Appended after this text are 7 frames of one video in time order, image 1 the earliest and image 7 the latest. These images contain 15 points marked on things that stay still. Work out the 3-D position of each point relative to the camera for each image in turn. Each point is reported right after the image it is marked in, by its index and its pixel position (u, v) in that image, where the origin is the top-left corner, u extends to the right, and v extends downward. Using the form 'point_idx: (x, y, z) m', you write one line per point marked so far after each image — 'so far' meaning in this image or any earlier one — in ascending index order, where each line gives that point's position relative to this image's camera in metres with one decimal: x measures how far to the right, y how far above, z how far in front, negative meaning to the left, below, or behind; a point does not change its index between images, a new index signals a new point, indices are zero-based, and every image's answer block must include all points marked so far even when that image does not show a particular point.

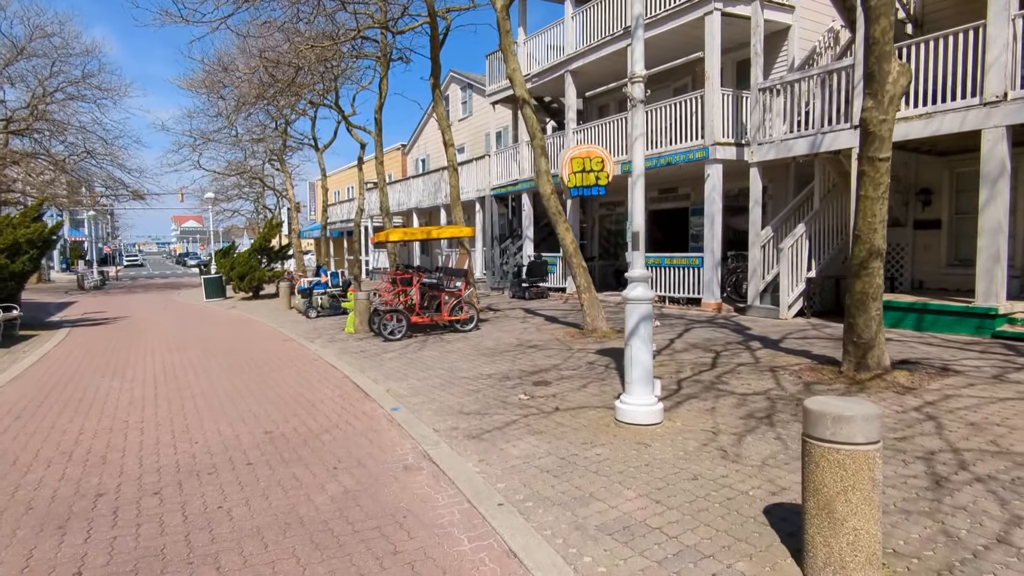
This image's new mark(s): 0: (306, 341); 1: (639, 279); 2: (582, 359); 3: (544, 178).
0: (-4.1, -1.1, +12.6) m
1: (+1.1, +0.1, +5.6) m
2: (+1.0, -1.0, +9.0) m
3: (+0.6, +1.9, +11.1) m
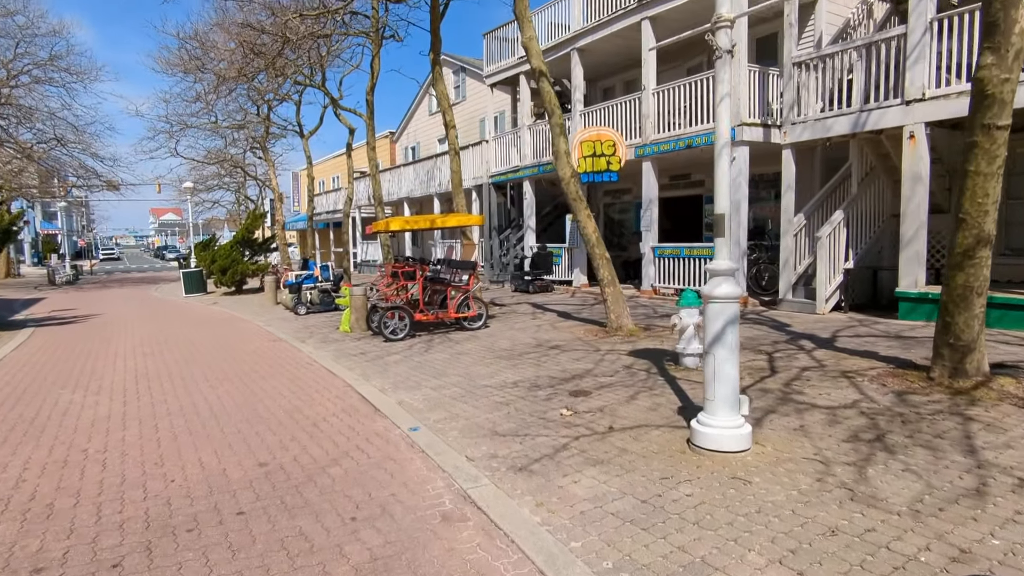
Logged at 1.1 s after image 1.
0: (-3.9, -1.0, +11.4) m
1: (+1.5, +0.1, +4.6) m
2: (+1.3, -1.0, +8.0) m
3: (+0.8, +2.0, +10.0) m
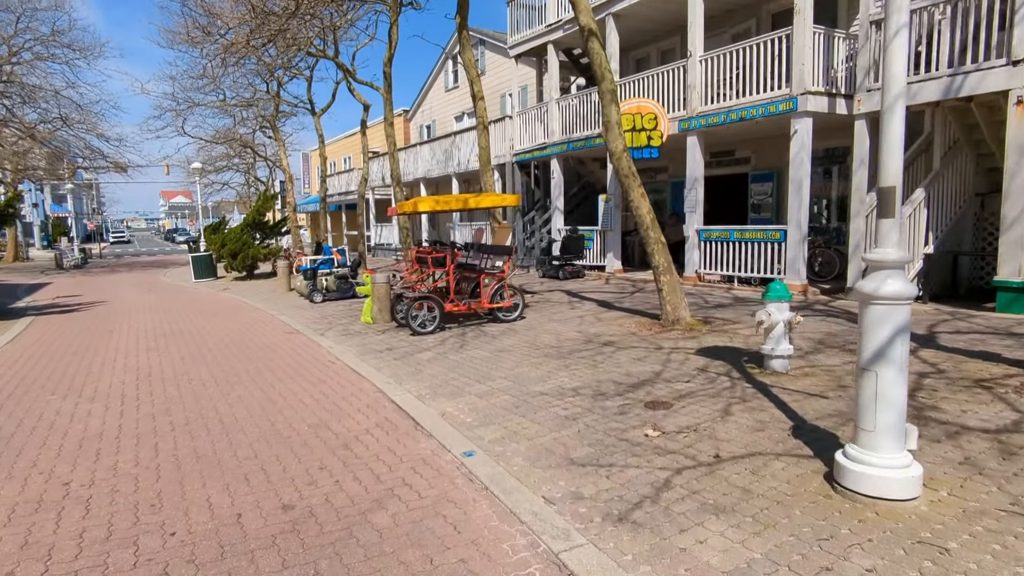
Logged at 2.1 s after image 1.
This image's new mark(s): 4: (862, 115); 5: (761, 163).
0: (-3.3, -0.8, +10.4) m
1: (+2.1, +0.1, +3.5) m
2: (+1.9, -0.8, +6.9) m
3: (+1.4, +2.2, +8.9) m
4: (+5.7, +2.8, +10.2) m
5: (+5.9, +3.0, +14.8) m
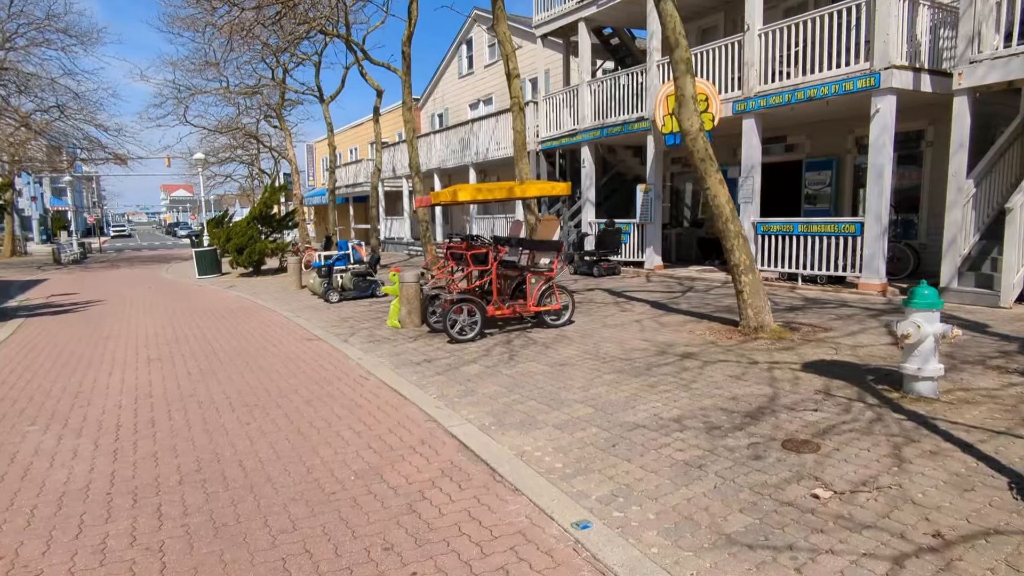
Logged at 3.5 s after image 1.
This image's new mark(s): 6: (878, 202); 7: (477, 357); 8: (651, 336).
0: (-2.6, -0.8, +9.2) m
1: (+2.8, 0.0, +2.2) m
2: (+2.6, -0.9, +5.7) m
3: (+2.1, +2.2, +7.6) m
4: (+6.4, +2.8, +9.0) m
5: (+6.6, +3.0, +13.5) m
6: (+5.8, +1.4, +10.0) m
7: (-0.4, -0.8, +7.7) m
8: (+1.8, -0.6, +8.1) m
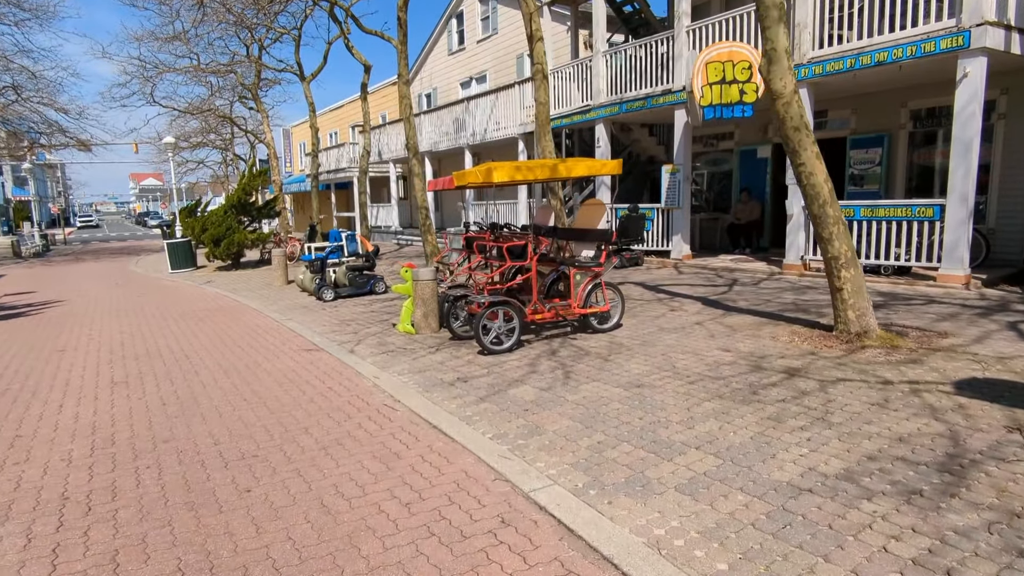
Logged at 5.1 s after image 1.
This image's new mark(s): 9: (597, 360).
0: (-2.1, -0.8, +7.7) m
1: (+3.5, 0.0, +0.9) m
2: (+3.2, -0.9, +4.3) m
3: (+2.7, +2.2, +6.2) m
4: (+6.9, +2.9, +7.7) m
5: (+6.9, +3.2, +12.3) m
6: (+6.3, +1.5, +8.7) m
7: (+0.1, -0.9, +6.3) m
8: (+2.3, -0.6, +6.7) m
9: (+0.9, -0.7, +6.6) m
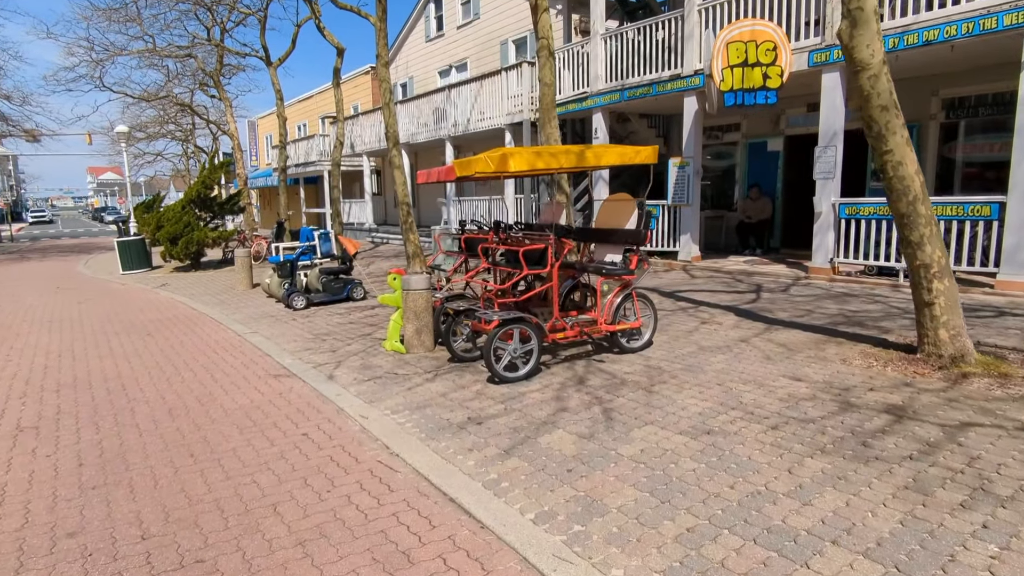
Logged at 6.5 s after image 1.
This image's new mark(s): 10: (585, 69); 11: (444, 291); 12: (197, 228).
0: (-1.9, -0.9, +6.3) m
1: (+4.0, -0.2, -0.2) m
2: (+3.5, -1.0, +3.2) m
3: (+2.9, +2.1, +5.0) m
4: (+7.0, +2.8, +6.7) m
5: (+6.8, +3.1, +11.3) m
6: (+6.4, +1.4, +7.7) m
7: (+0.3, -1.0, +5.0) m
8: (+2.5, -0.7, +5.5) m
9: (+1.1, -0.9, +5.3) m
10: (+1.6, +5.1, +14.5) m
11: (-0.8, 0.0, +7.2) m
12: (-8.8, +1.7, +17.4) m
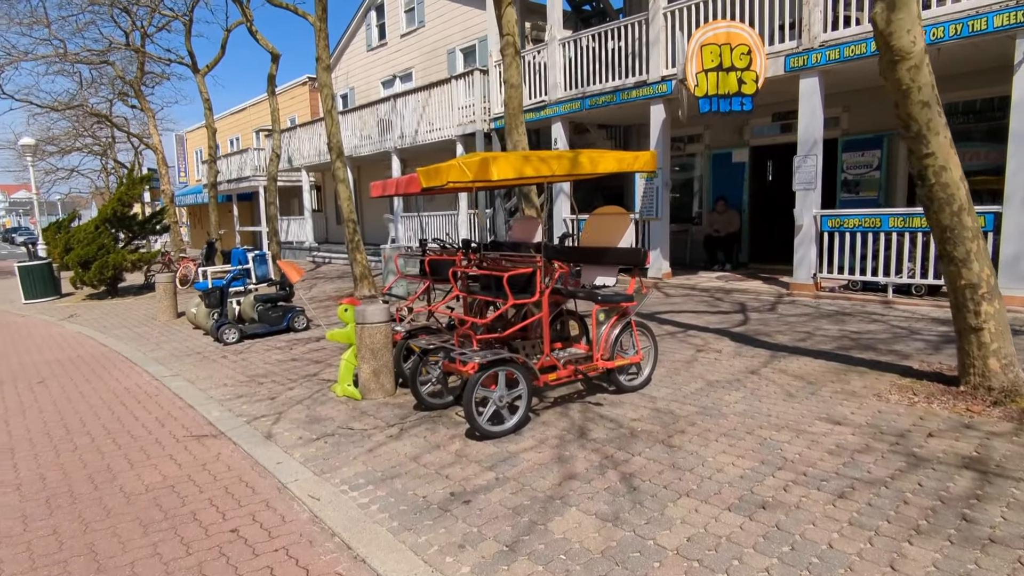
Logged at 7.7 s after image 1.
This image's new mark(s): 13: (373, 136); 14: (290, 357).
0: (-2.1, -1.2, +5.1) m
1: (+4.4, -0.2, -0.9) m
2: (+3.6, -1.2, +2.5) m
3: (+2.7, +1.9, +4.3) m
4: (+6.7, +2.7, +6.4) m
5: (+6.1, +2.9, +10.9) m
6: (+6.0, +1.2, +7.2) m
7: (+0.3, -1.2, +4.0) m
8: (+2.4, -0.9, +4.7) m
9: (+1.0, -1.1, +4.4) m
10: (+0.6, +4.6, +13.7) m
11: (-1.0, -0.3, +6.1) m
12: (-9.9, +0.9, +15.6) m
13: (-4.2, +4.6, +19.3) m
14: (-2.7, -0.8, +7.8) m
